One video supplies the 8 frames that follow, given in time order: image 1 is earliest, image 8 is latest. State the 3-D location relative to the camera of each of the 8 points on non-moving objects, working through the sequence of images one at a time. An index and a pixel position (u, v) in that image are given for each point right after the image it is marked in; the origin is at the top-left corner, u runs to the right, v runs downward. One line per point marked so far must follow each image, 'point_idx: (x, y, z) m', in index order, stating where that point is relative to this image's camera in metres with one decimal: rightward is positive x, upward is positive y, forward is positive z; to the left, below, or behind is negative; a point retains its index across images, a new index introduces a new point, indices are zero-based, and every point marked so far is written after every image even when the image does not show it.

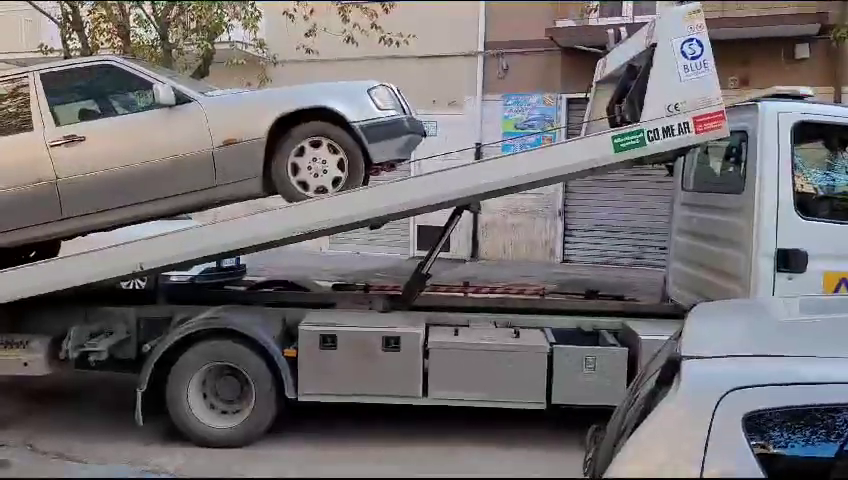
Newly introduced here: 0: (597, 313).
0: (+1.3, -0.6, +5.6) m
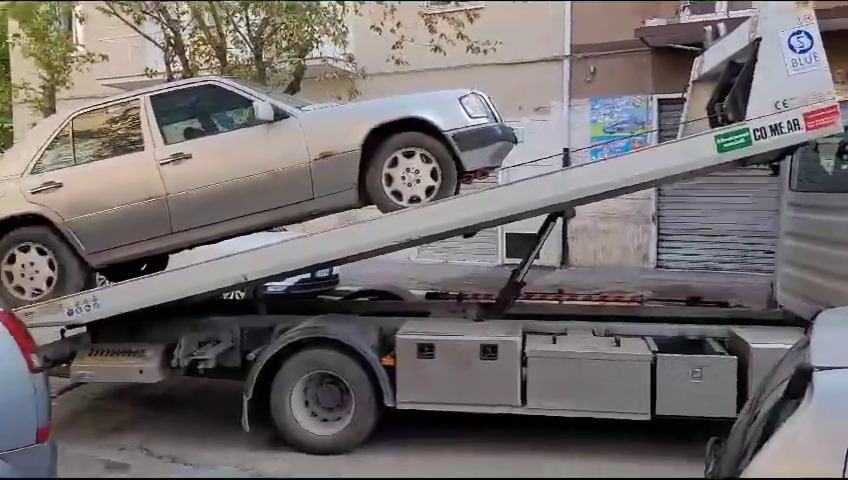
0: (+2.1, -0.6, +5.4) m
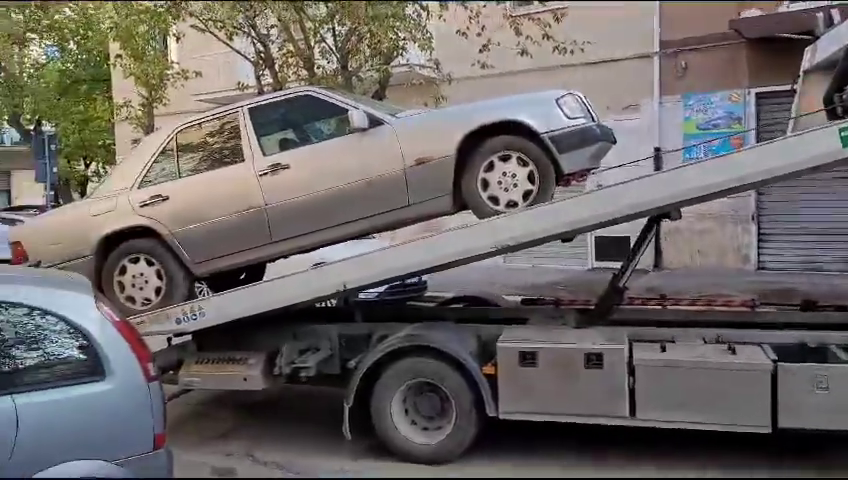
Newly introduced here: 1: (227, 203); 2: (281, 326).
0: (+2.8, -0.6, +5.1) m
1: (-1.6, +0.3, +5.8) m
2: (-1.1, -0.7, +5.6) m
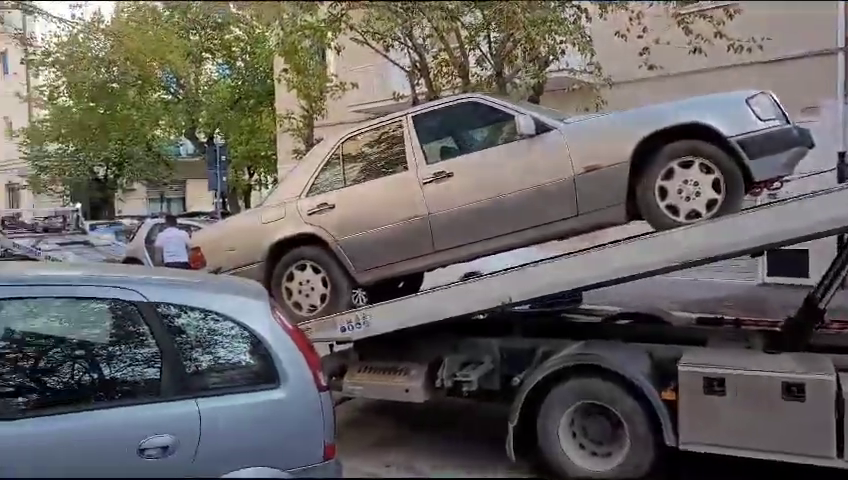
0: (+3.9, -0.7, +4.2) m
1: (-0.3, +0.2, +5.8) m
2: (+0.1, -0.7, +5.5) m
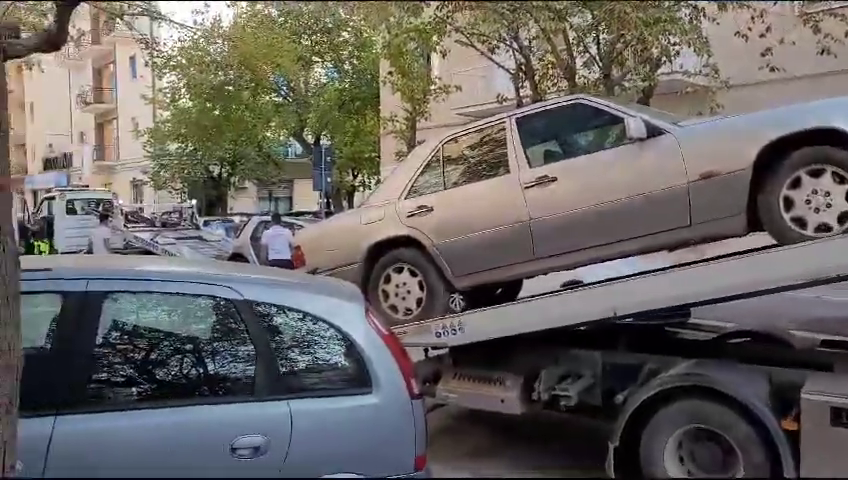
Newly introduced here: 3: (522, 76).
0: (+4.4, -0.9, +3.5) m
1: (+0.5, +0.2, +5.6) m
2: (+0.9, -0.8, +5.3) m
3: (+1.7, +2.8, +12.1) m
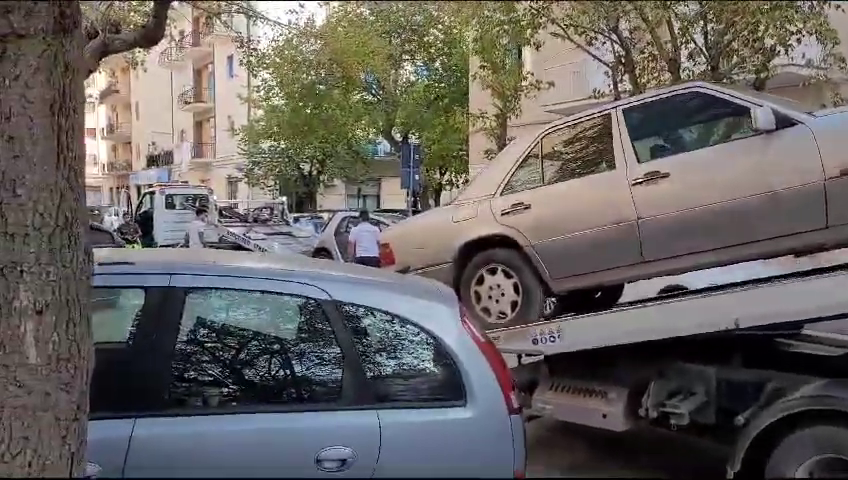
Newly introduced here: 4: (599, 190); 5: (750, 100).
0: (+4.8, -1.0, +2.6) m
1: (+1.2, +0.2, +5.2) m
2: (+1.5, -0.8, +4.8) m
3: (+3.2, +2.7, +11.5) m
4: (+1.3, +0.4, +5.2) m
5: (+2.2, +0.9, +4.8) m
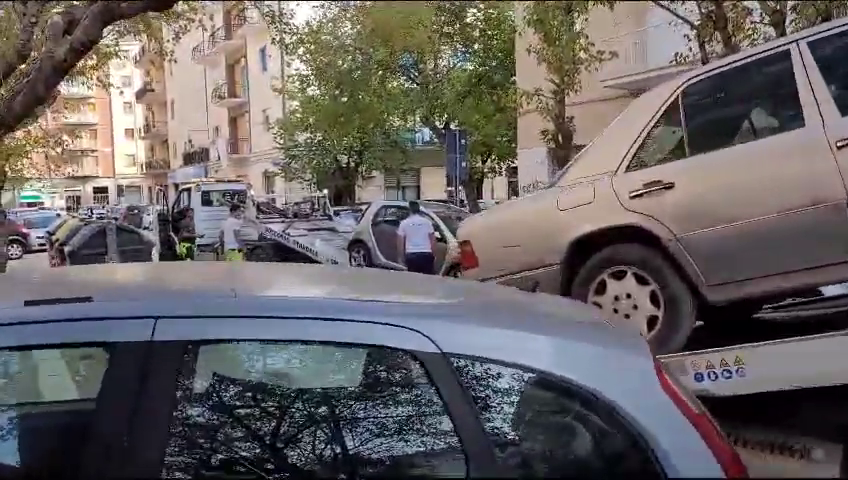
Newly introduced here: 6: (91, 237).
0: (+5.2, -0.8, +1.0) m
1: (+1.8, +0.2, +3.8) m
2: (+2.0, -0.7, +3.3) m
3: (+3.9, +2.9, +9.9) m
4: (+1.8, +0.4, +3.8) m
5: (+2.7, +1.0, +3.3) m
6: (-5.6, 0.0, +12.2) m
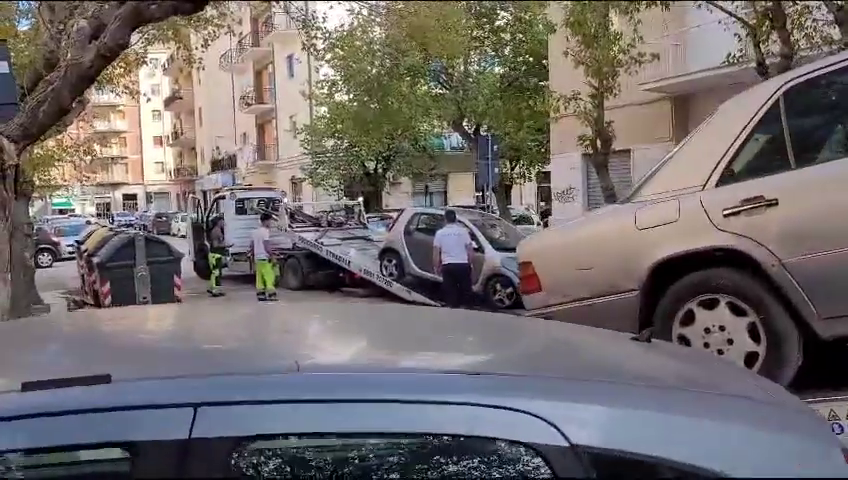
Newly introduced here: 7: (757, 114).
0: (+5.4, -0.9, +0.4) m
1: (+2.1, +0.1, +3.2) m
2: (+2.3, -0.8, +2.8) m
3: (+4.5, +2.8, +9.3) m
4: (+2.1, +0.3, +3.3) m
5: (+3.0, +0.9, +2.8) m
6: (-5.0, -0.1, +11.9) m
7: (+1.7, +0.7, +3.7) m
